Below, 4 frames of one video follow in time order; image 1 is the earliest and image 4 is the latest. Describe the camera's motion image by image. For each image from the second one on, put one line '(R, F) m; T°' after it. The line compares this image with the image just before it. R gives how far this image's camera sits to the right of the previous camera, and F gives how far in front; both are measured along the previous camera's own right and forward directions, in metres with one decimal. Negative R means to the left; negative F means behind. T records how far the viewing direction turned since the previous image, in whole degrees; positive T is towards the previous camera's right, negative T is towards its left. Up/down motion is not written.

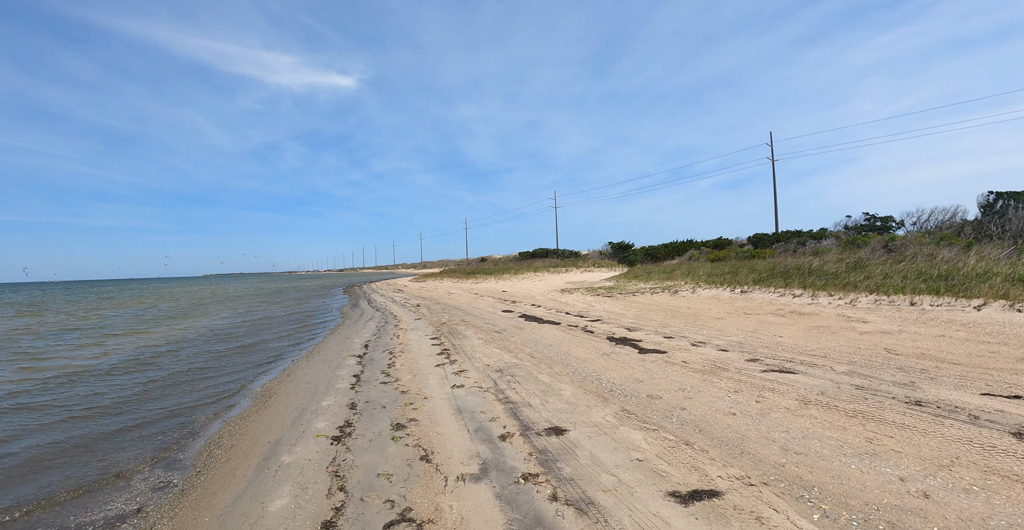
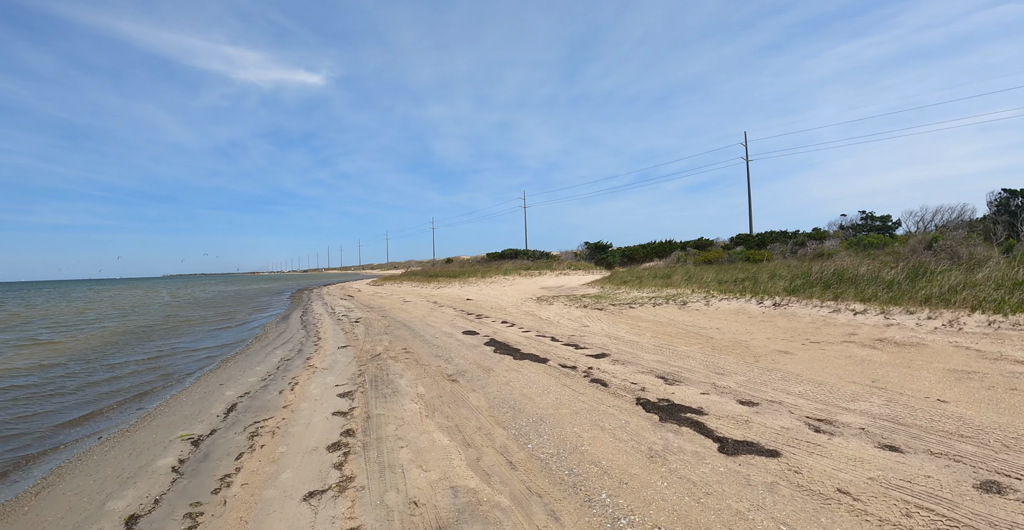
(+0.1, +3.6) m; +4°
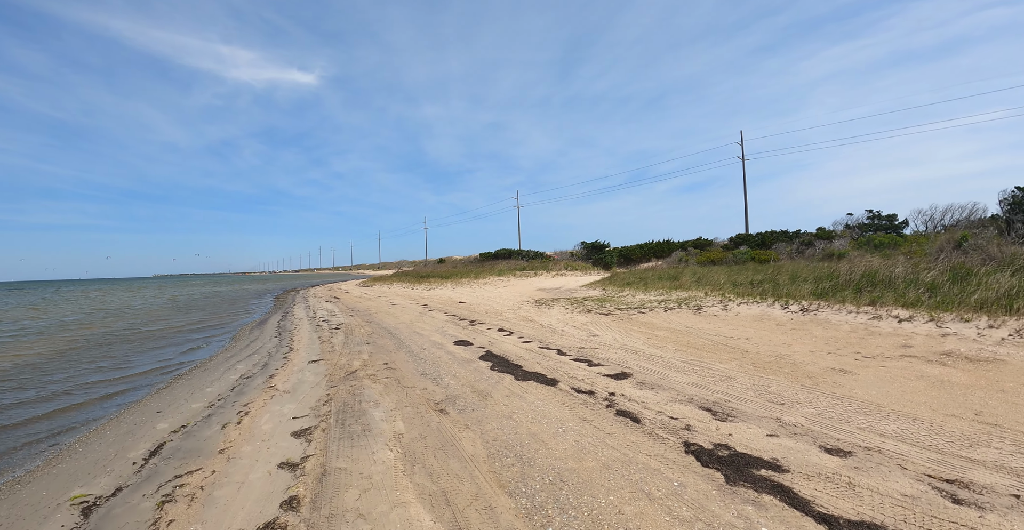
(-0.1, +1.2) m; +1°
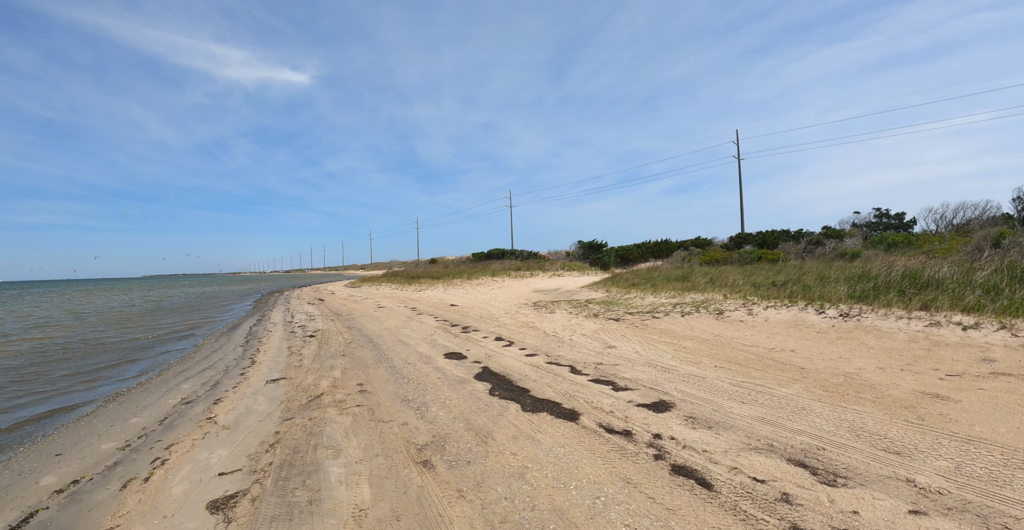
(-0.2, +1.3) m; +1°
